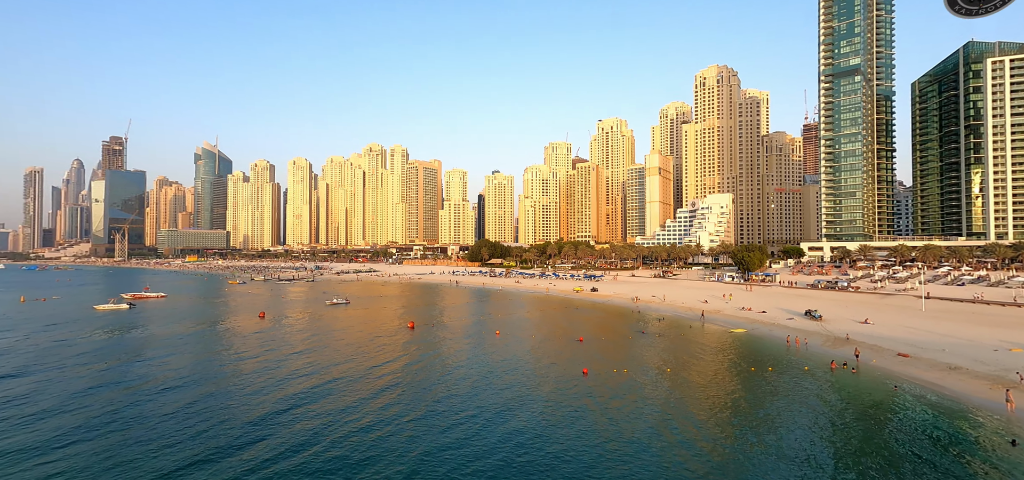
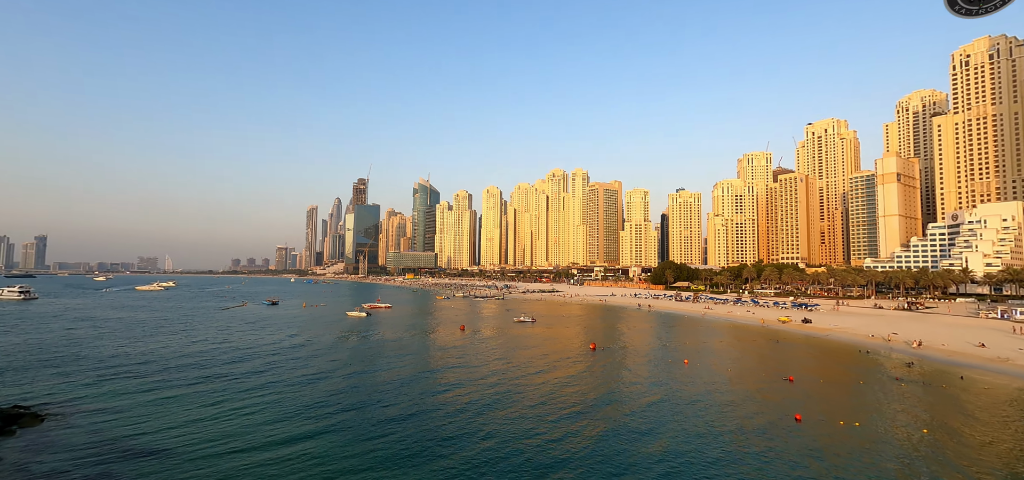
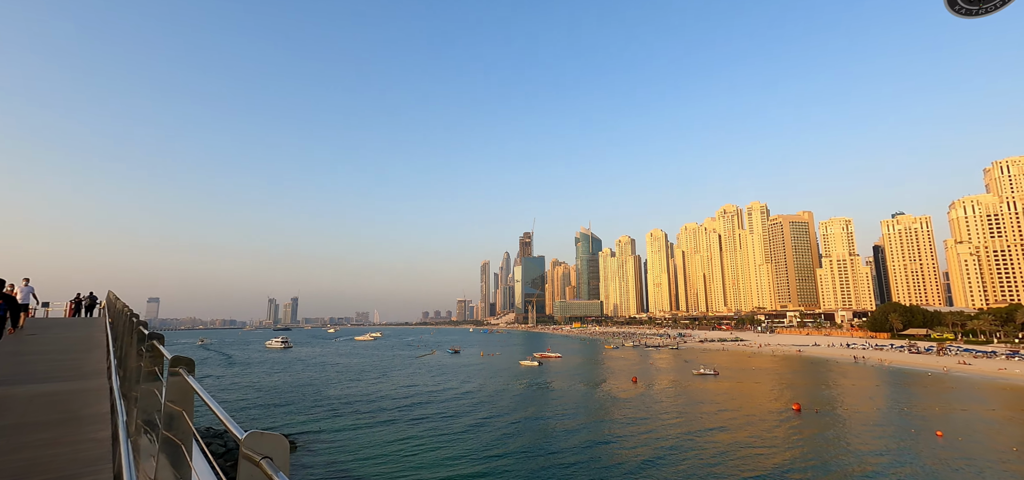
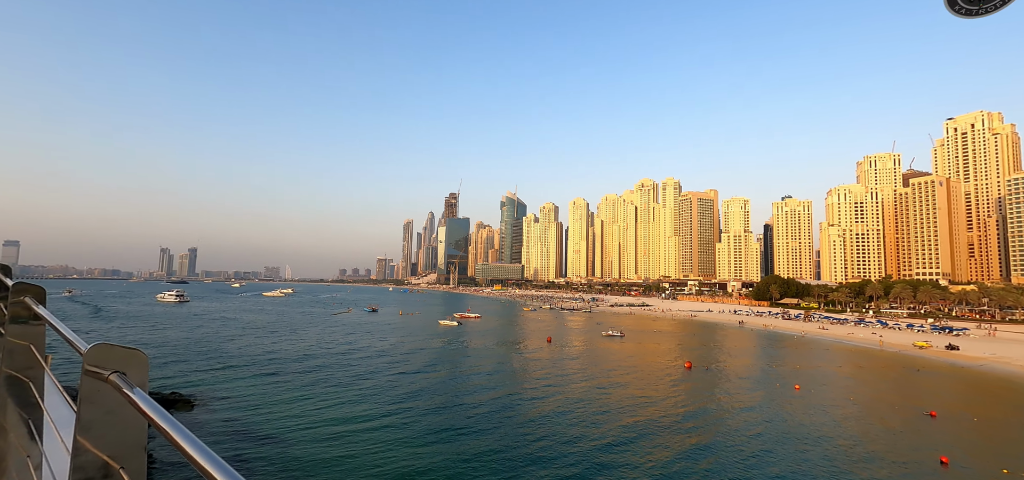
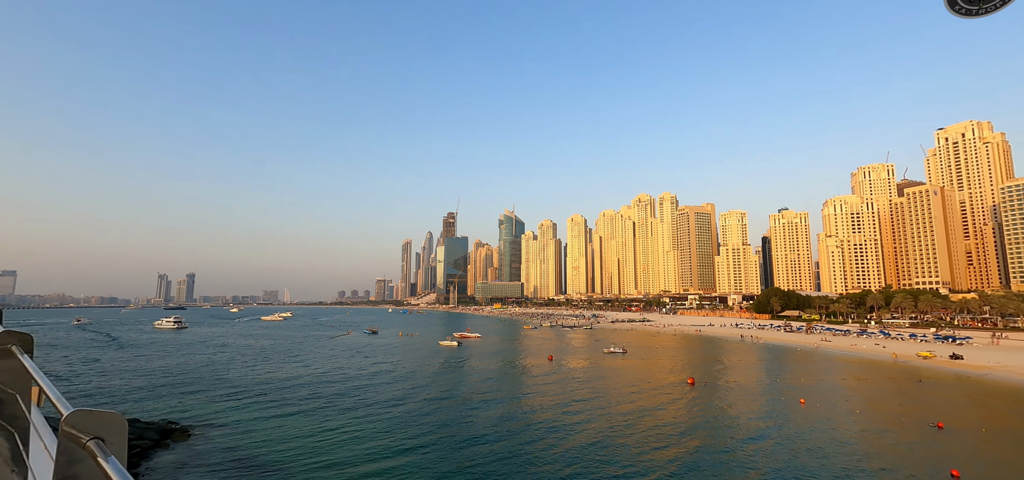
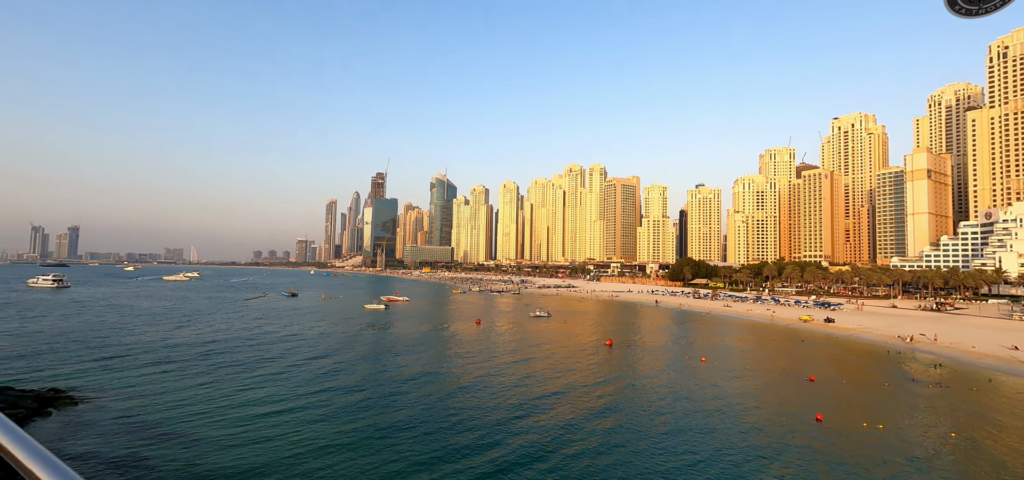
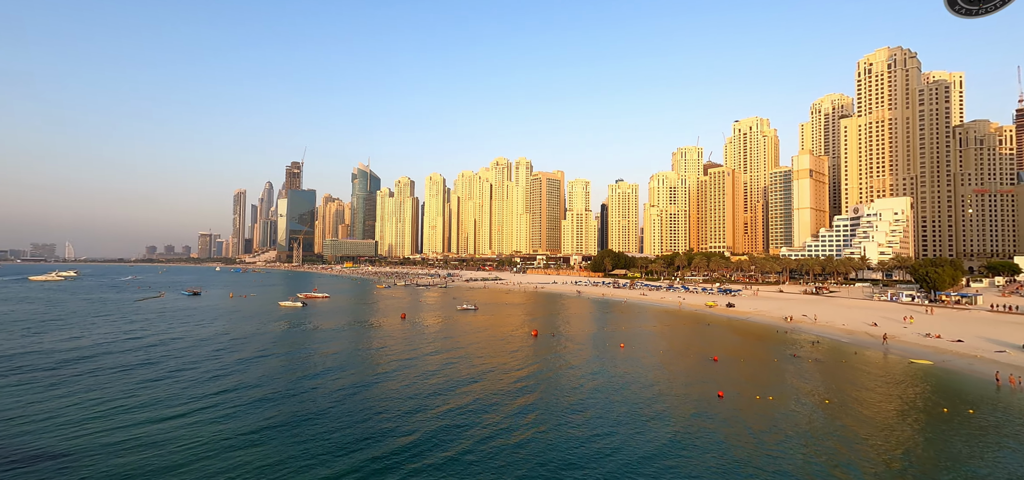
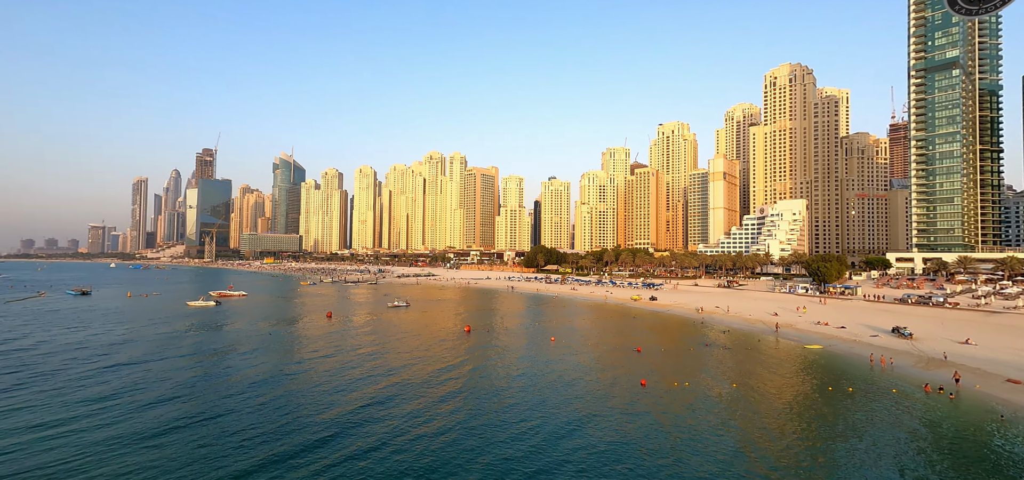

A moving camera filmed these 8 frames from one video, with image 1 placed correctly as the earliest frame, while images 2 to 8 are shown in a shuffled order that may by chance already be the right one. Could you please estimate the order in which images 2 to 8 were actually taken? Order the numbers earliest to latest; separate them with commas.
8, 7, 6, 4, 3, 5, 2
